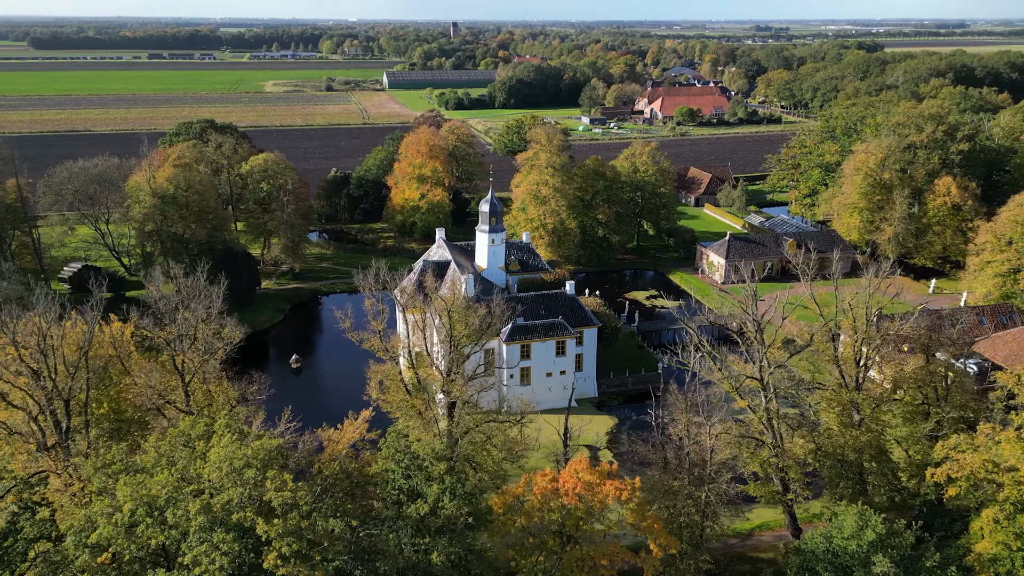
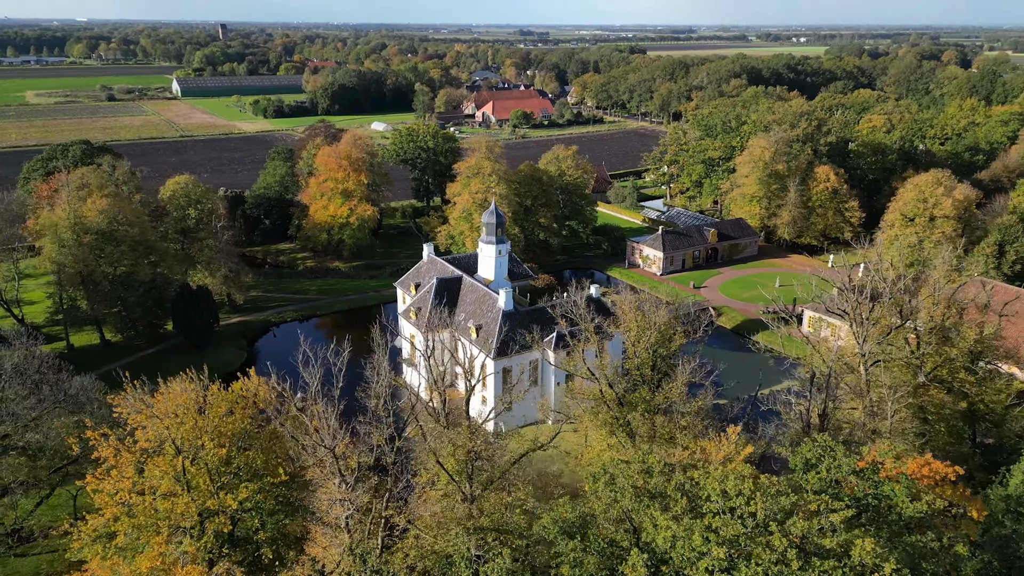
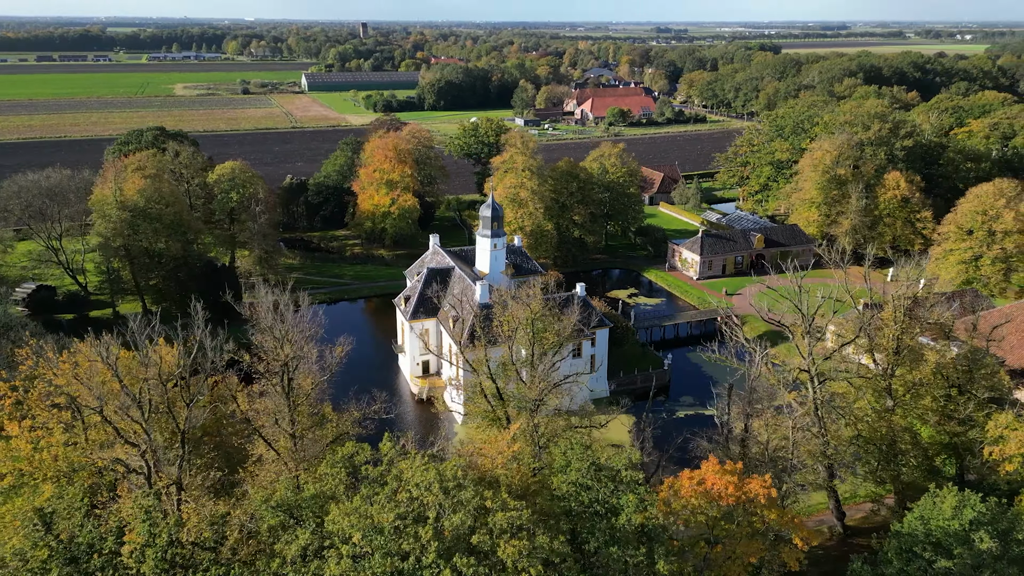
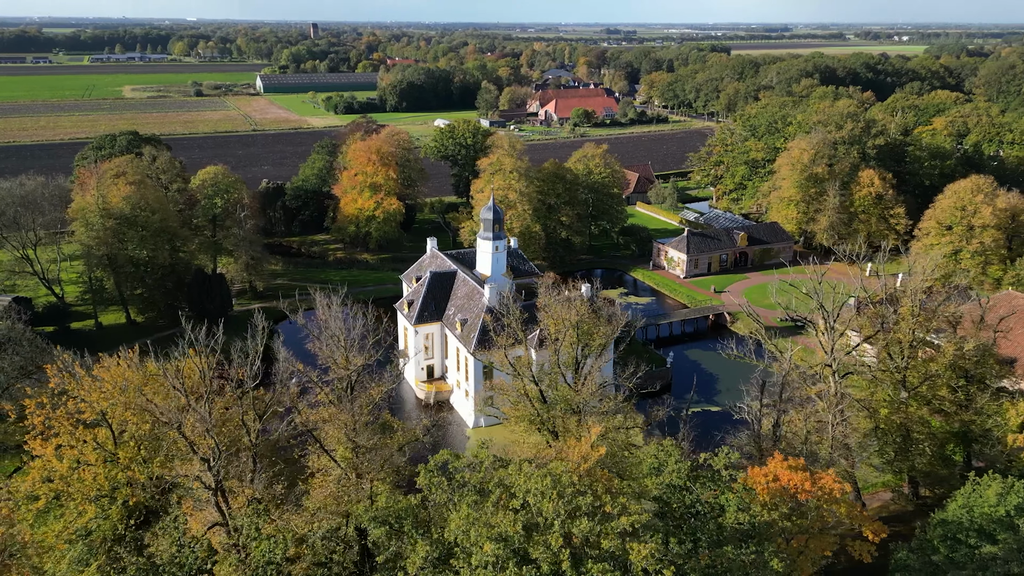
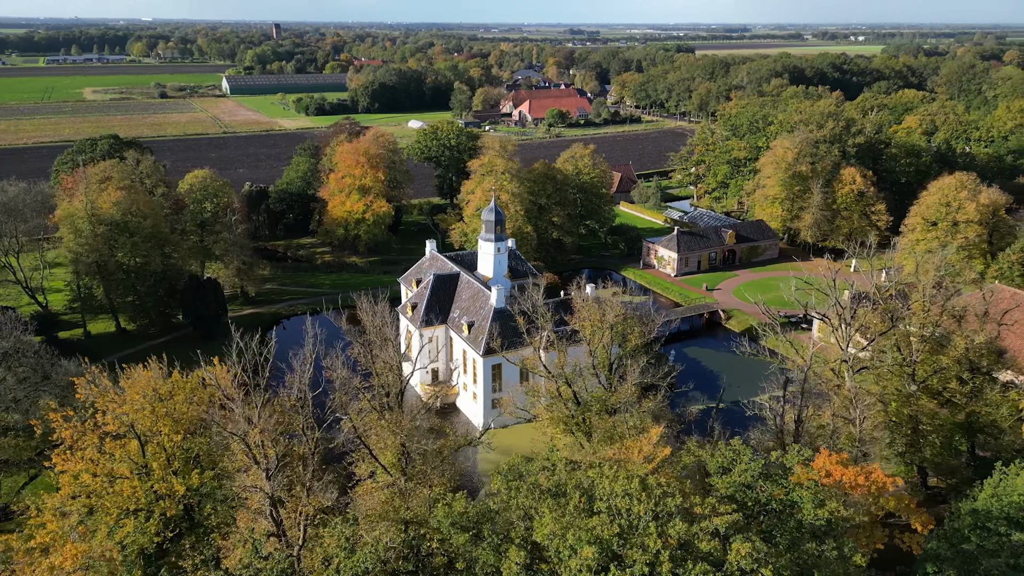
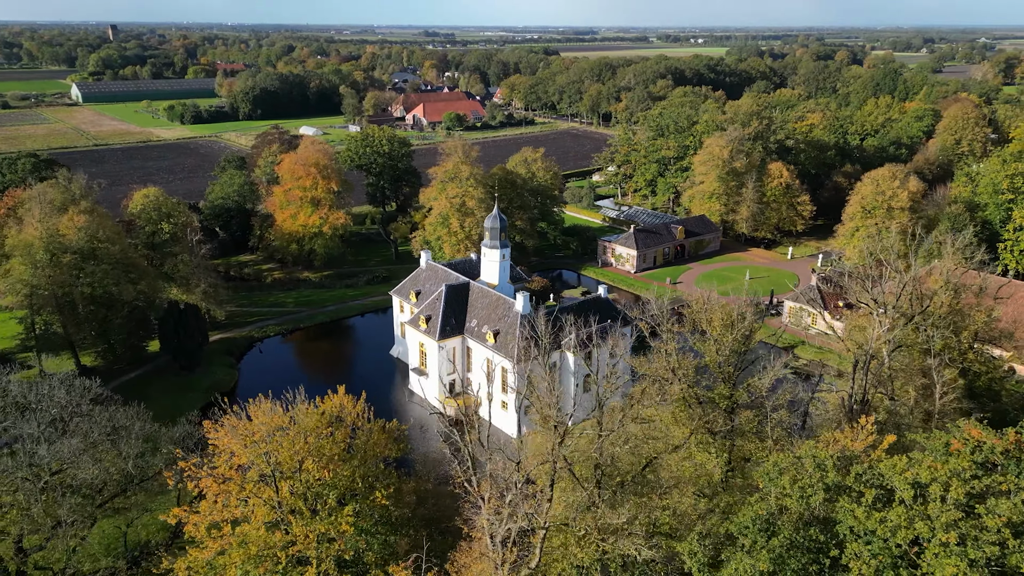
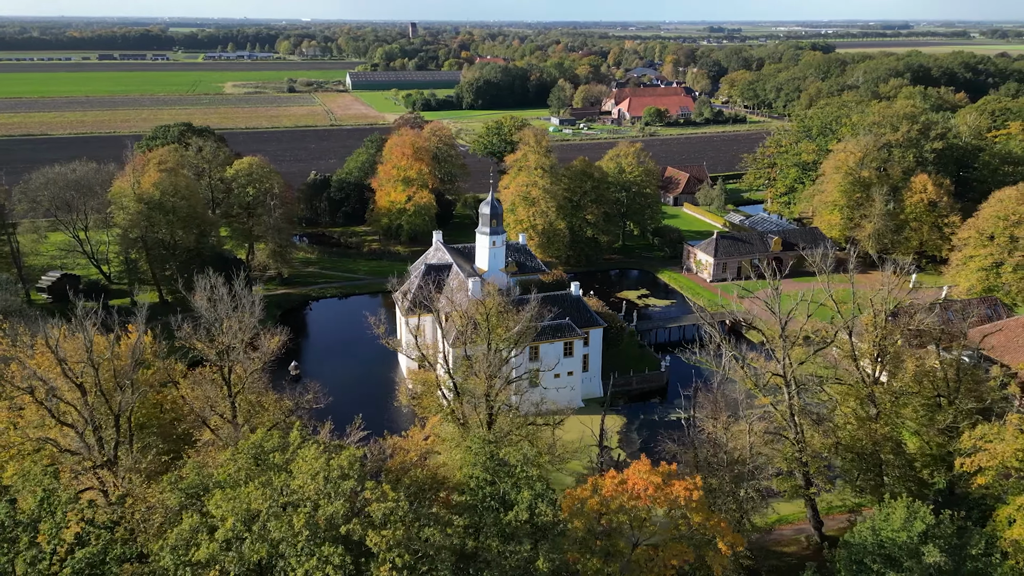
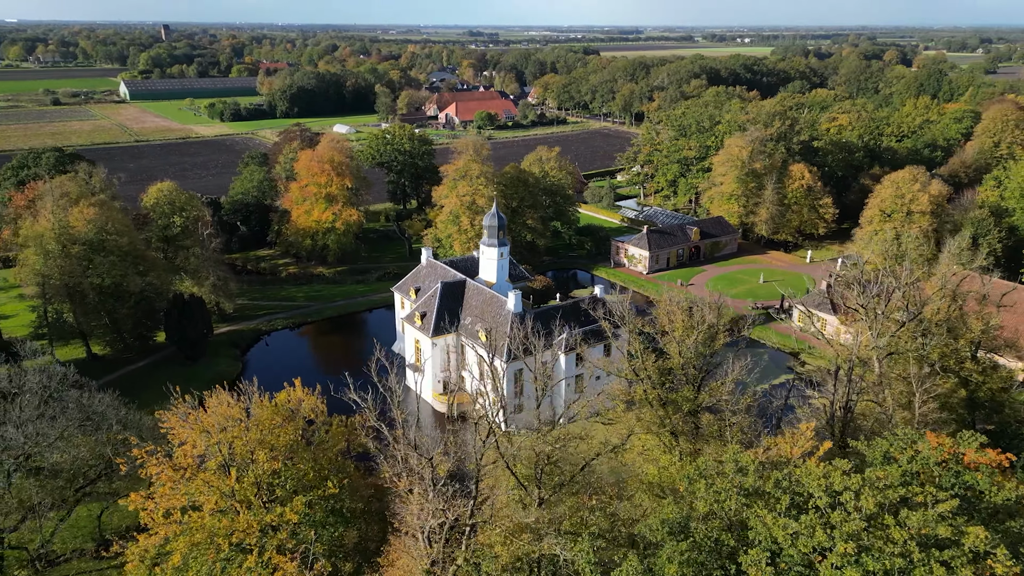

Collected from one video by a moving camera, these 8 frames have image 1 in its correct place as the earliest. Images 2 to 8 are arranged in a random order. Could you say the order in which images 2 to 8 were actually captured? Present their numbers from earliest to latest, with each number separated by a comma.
7, 3, 4, 5, 2, 8, 6
